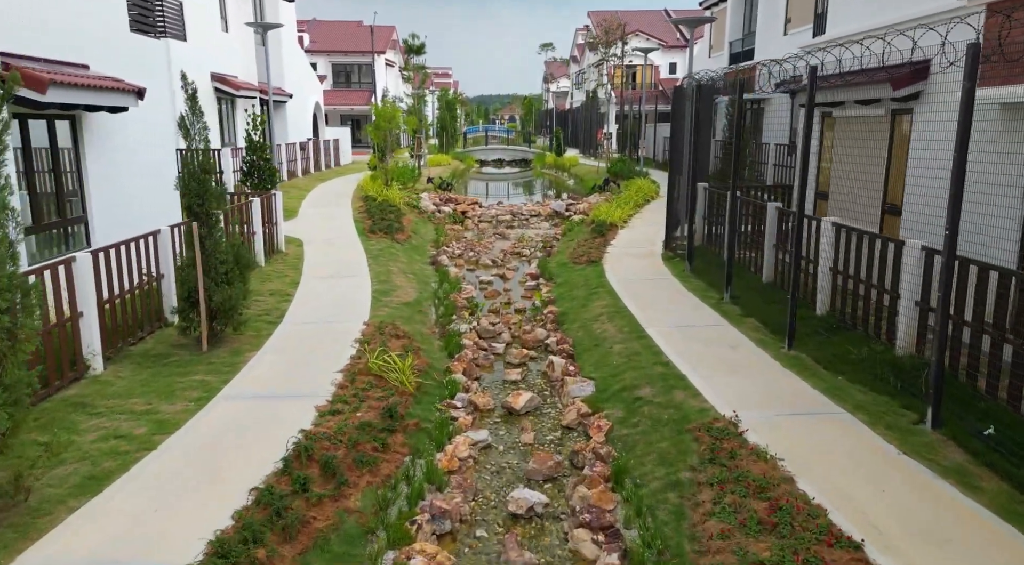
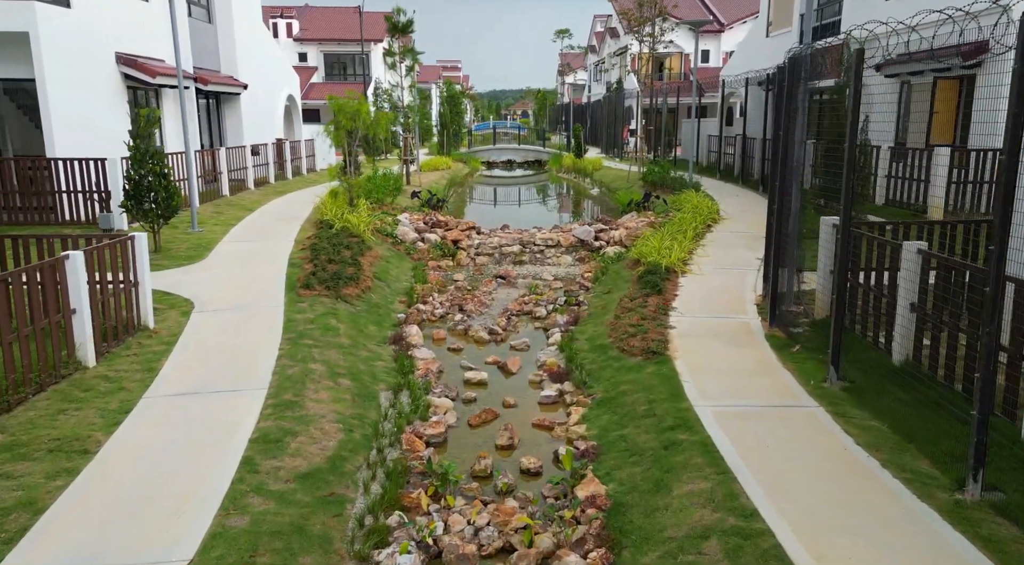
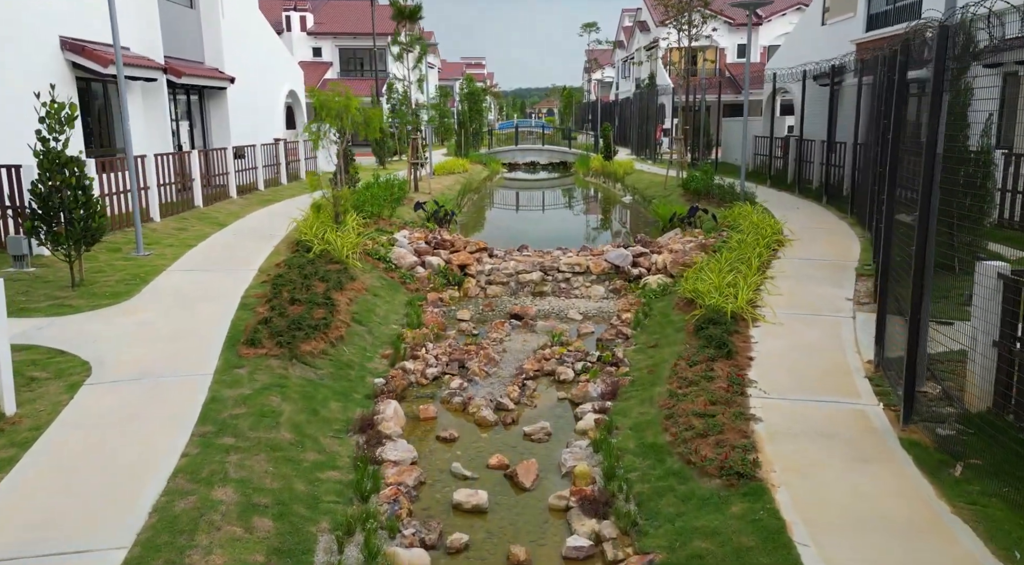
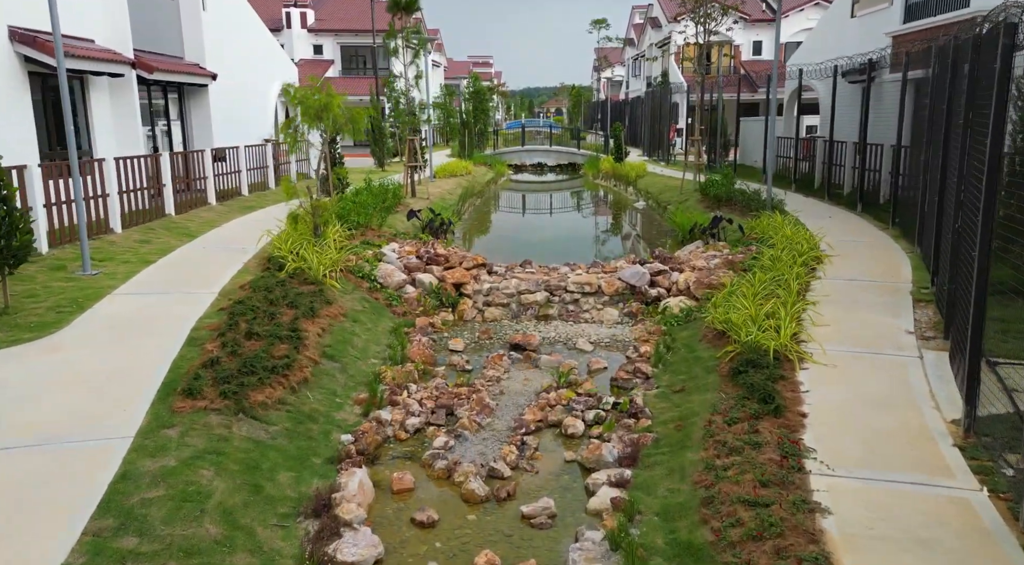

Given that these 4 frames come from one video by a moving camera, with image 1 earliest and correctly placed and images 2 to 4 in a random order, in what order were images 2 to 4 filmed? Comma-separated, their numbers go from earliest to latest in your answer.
2, 3, 4
